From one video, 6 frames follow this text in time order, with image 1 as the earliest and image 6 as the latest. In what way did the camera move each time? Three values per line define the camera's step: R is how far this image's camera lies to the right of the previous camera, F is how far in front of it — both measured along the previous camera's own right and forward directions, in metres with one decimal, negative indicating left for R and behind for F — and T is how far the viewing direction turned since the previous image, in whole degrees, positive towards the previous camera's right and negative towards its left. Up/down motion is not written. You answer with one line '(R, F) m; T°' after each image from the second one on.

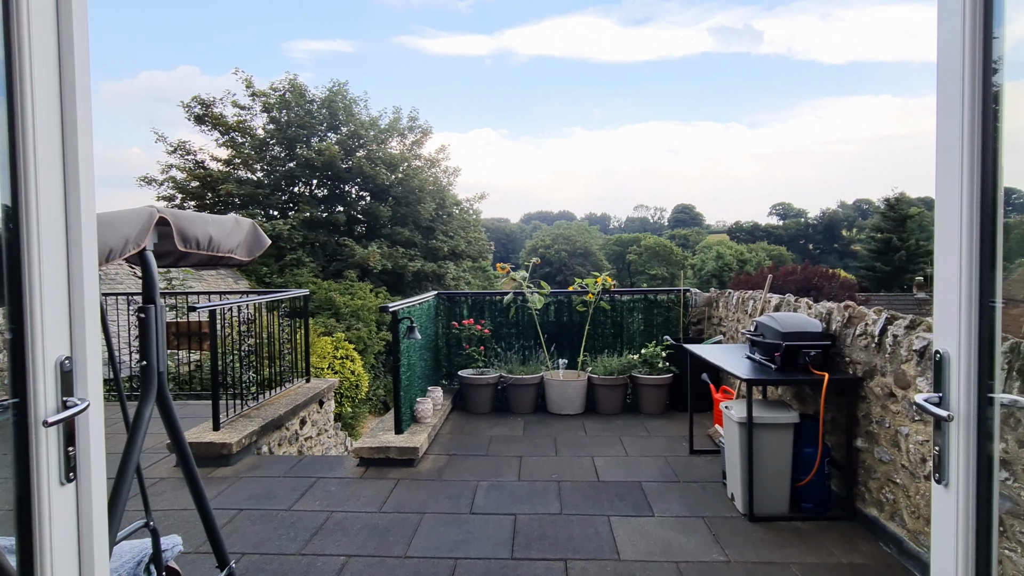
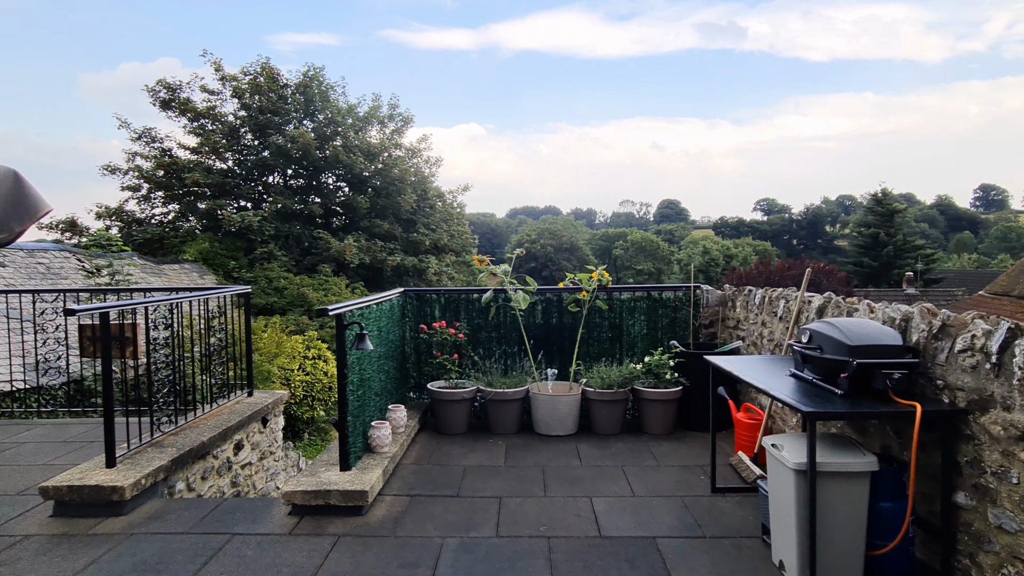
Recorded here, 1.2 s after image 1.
(0.0, +0.6) m; +1°
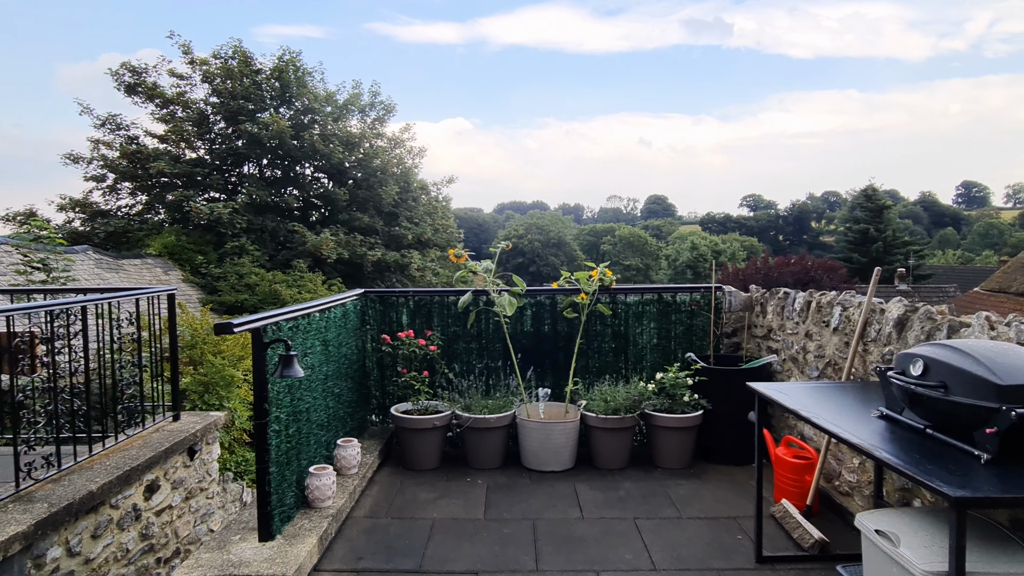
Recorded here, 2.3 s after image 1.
(0.0, +0.5) m; +1°
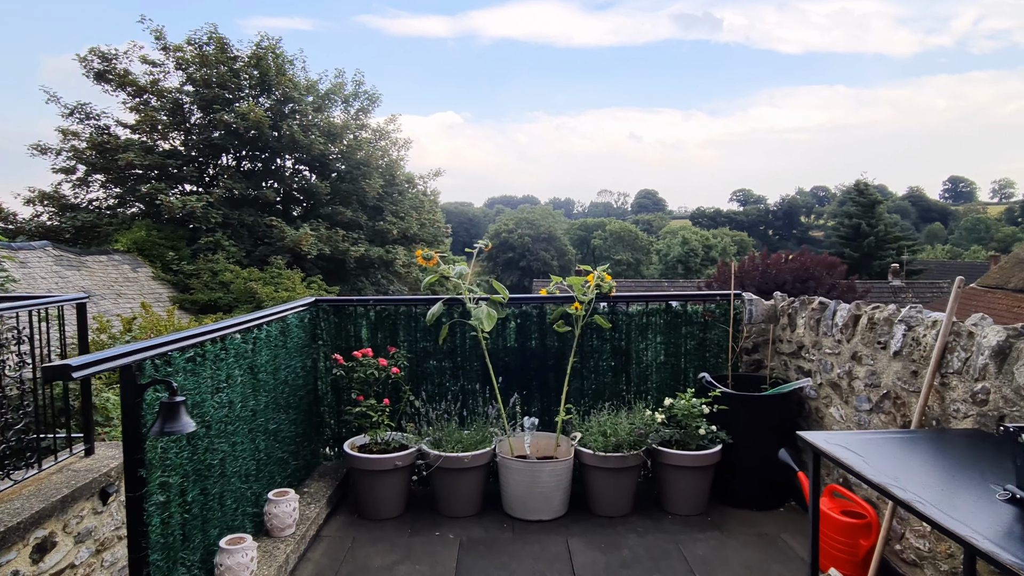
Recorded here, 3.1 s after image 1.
(0.0, +0.4) m; +1°
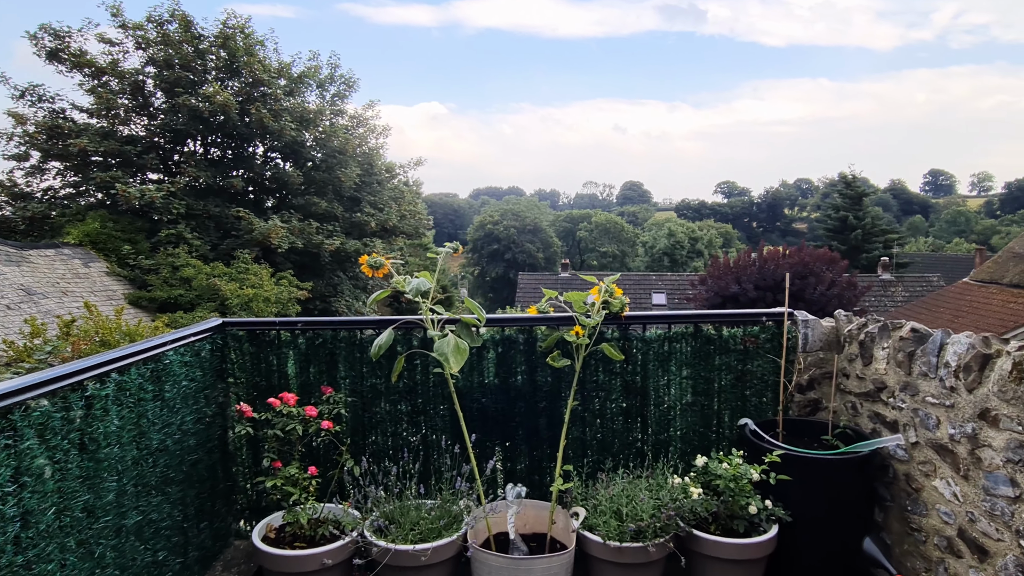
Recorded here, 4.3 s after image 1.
(0.0, +0.5) m; +1°
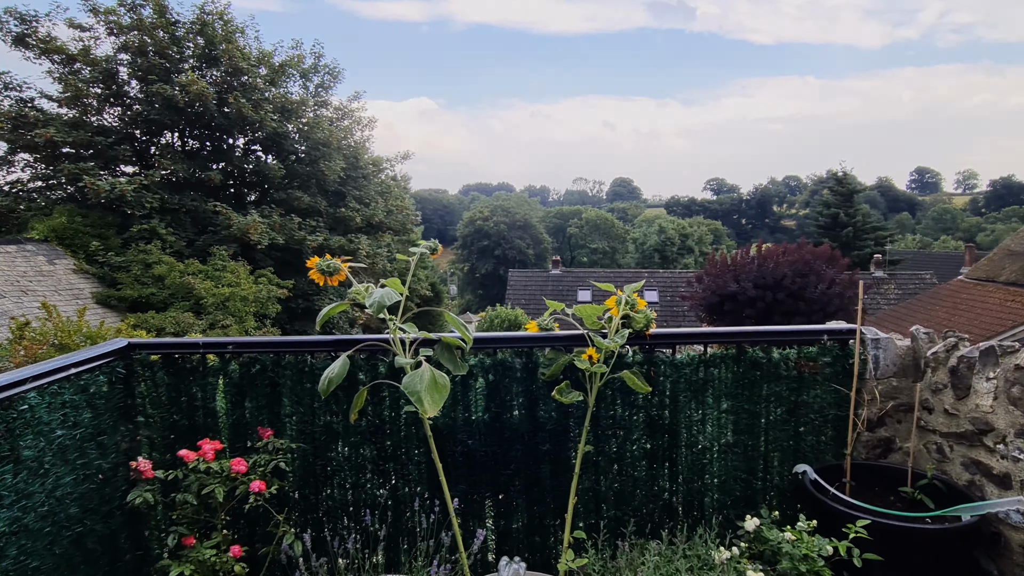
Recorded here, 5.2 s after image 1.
(0.0, +0.4) m; +1°
